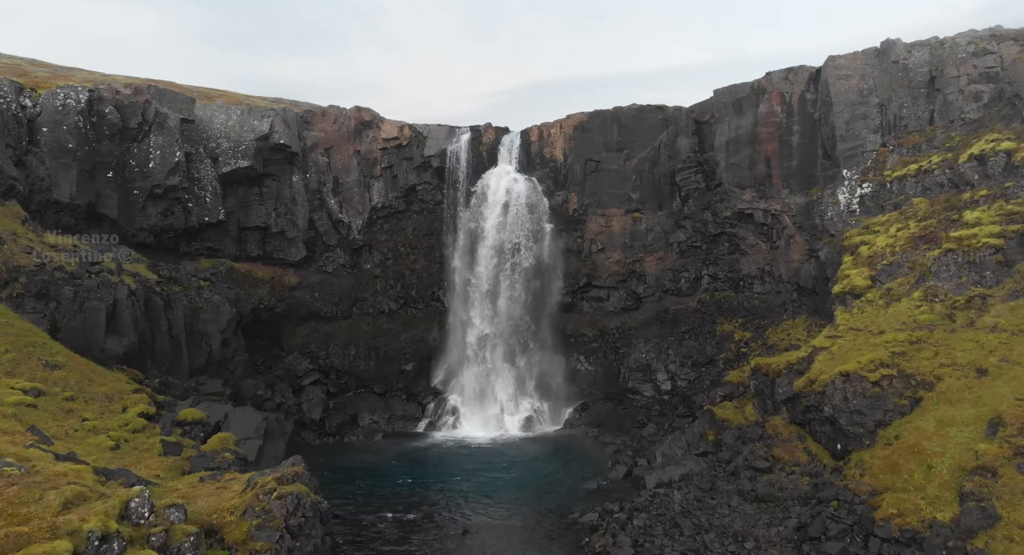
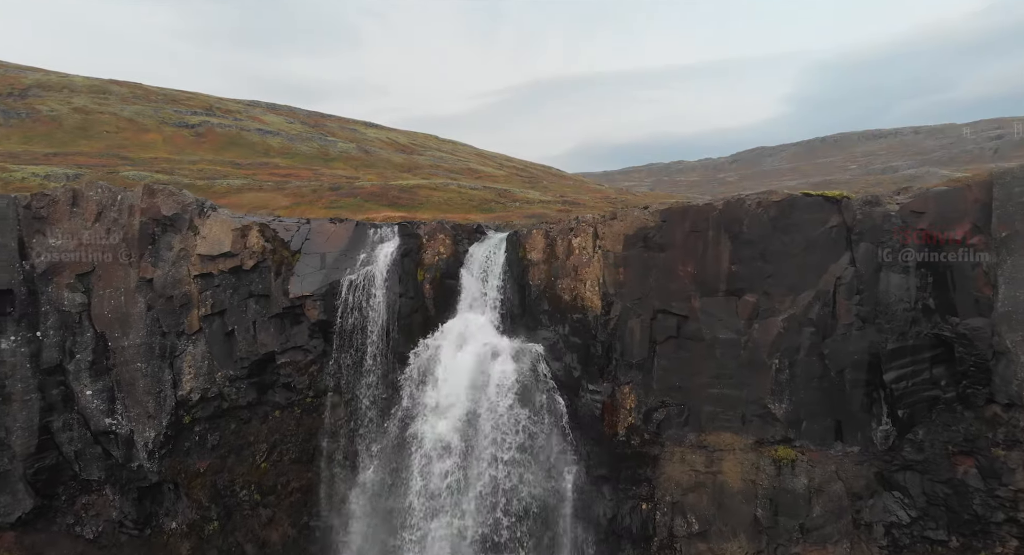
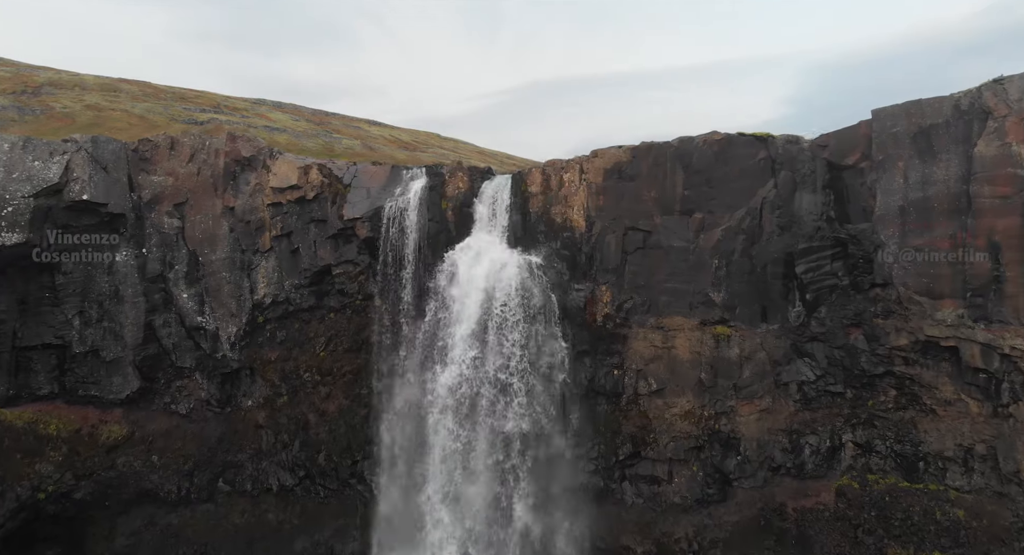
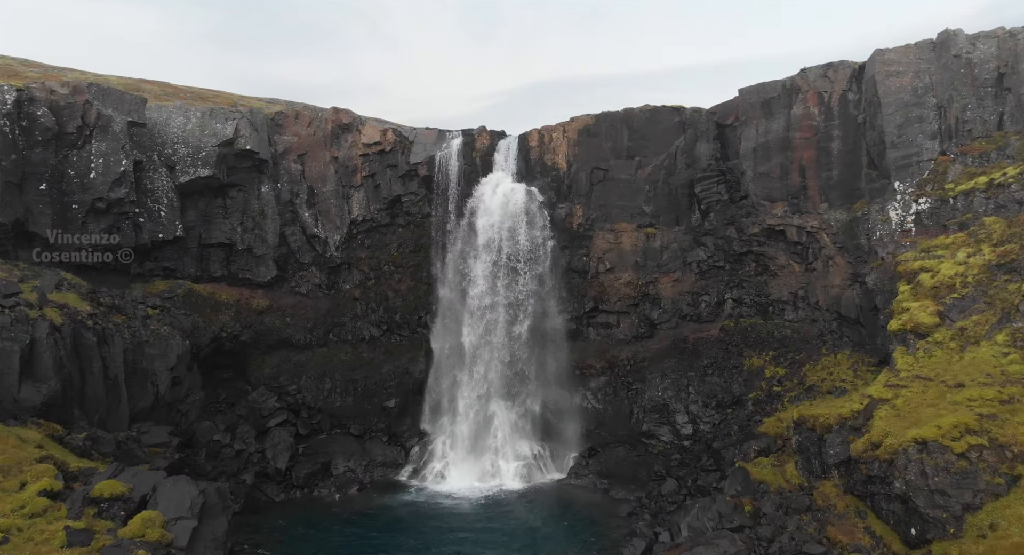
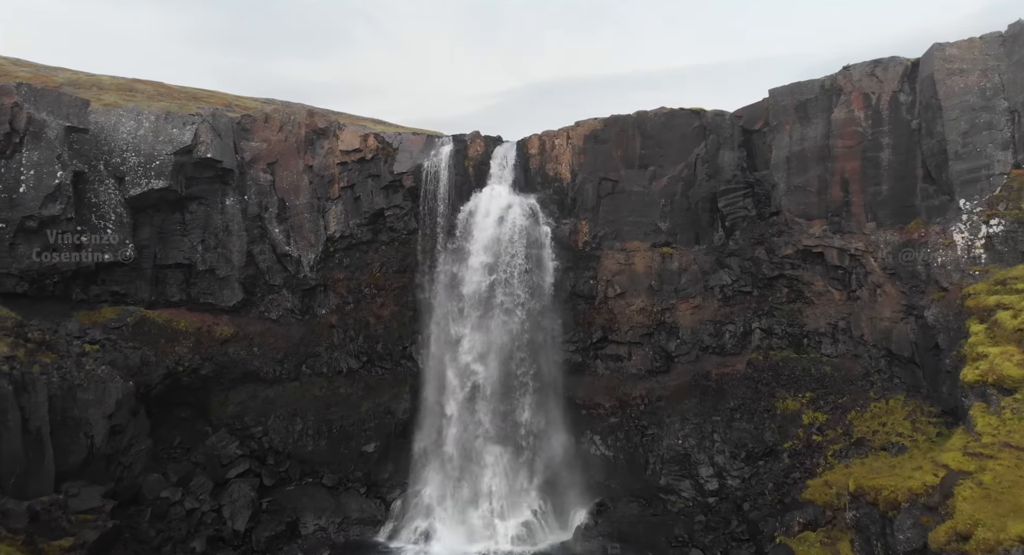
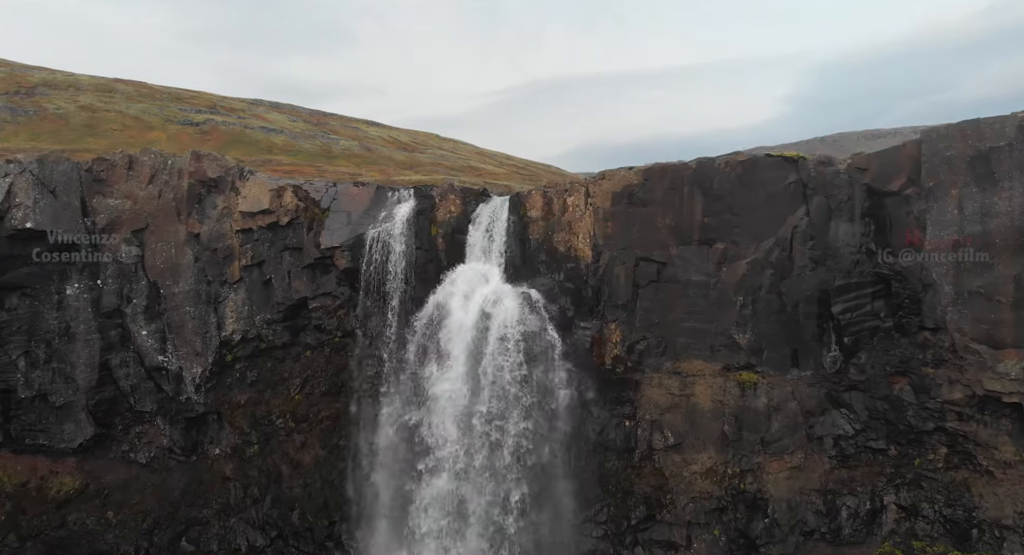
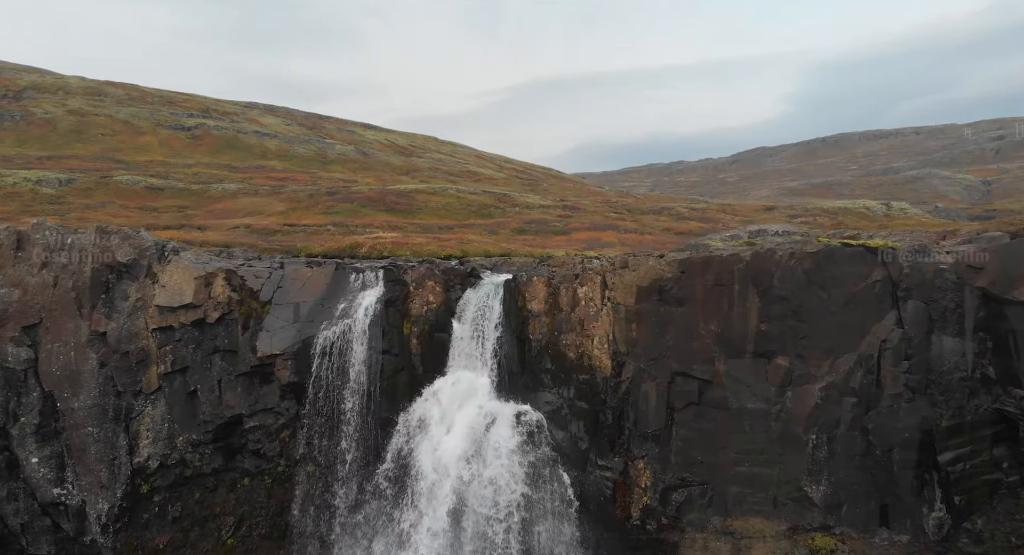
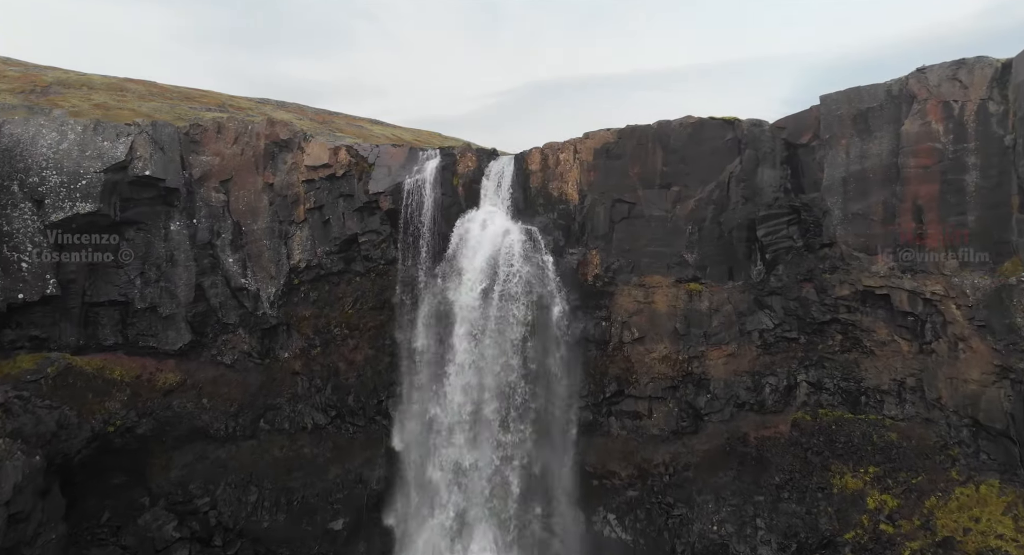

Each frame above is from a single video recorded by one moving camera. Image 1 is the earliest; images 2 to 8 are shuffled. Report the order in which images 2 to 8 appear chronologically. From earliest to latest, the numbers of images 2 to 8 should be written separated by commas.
4, 5, 8, 3, 6, 2, 7
